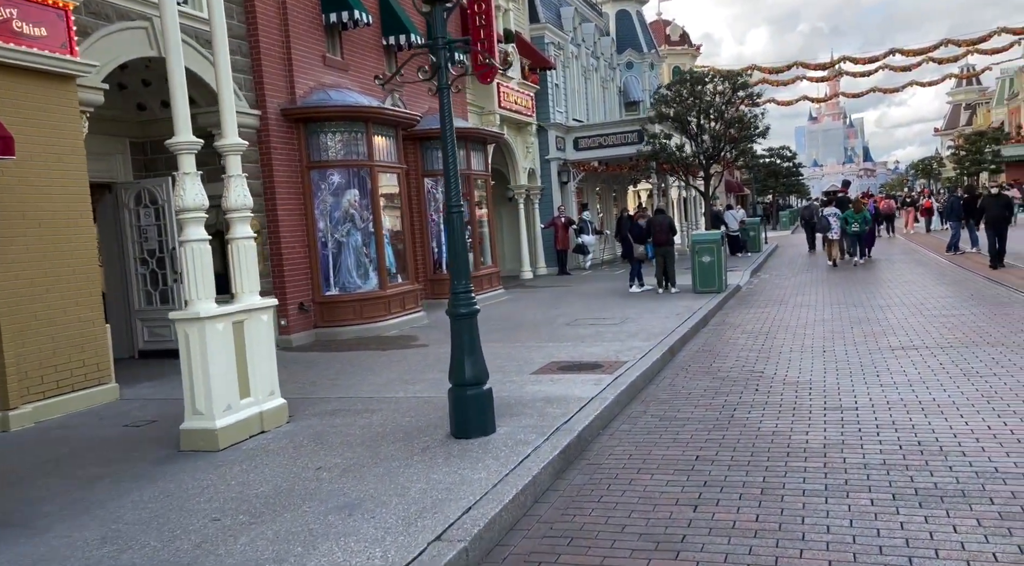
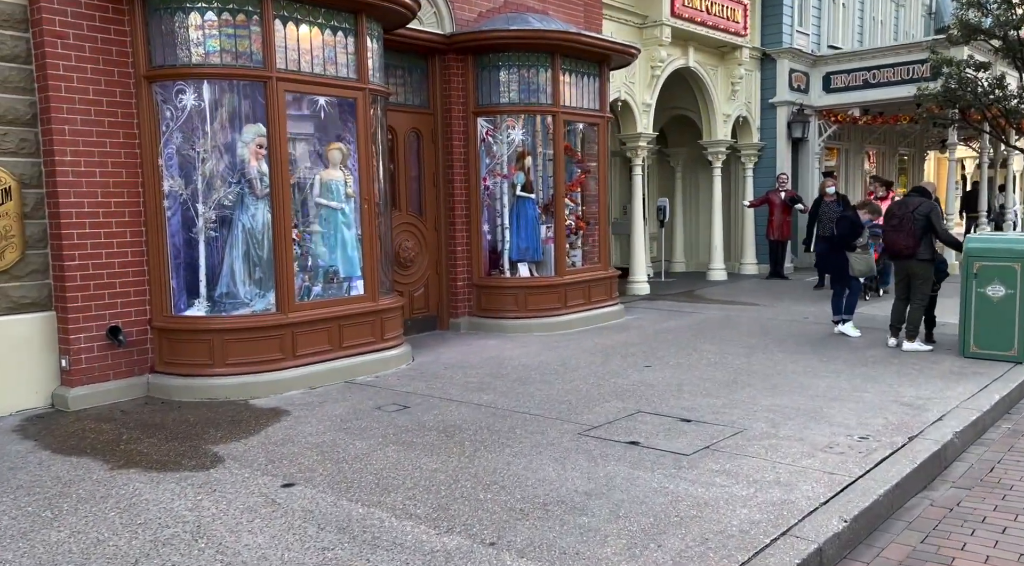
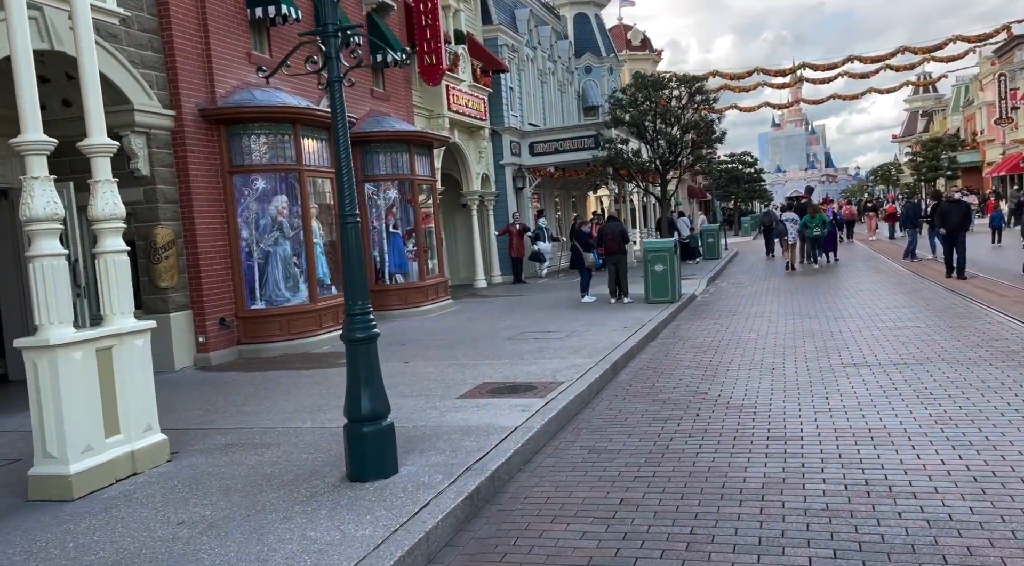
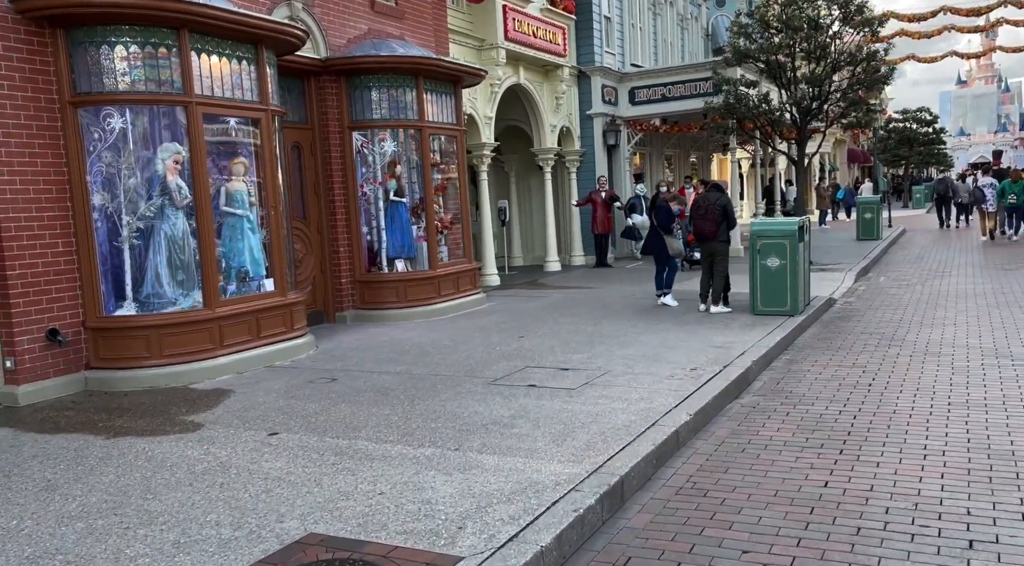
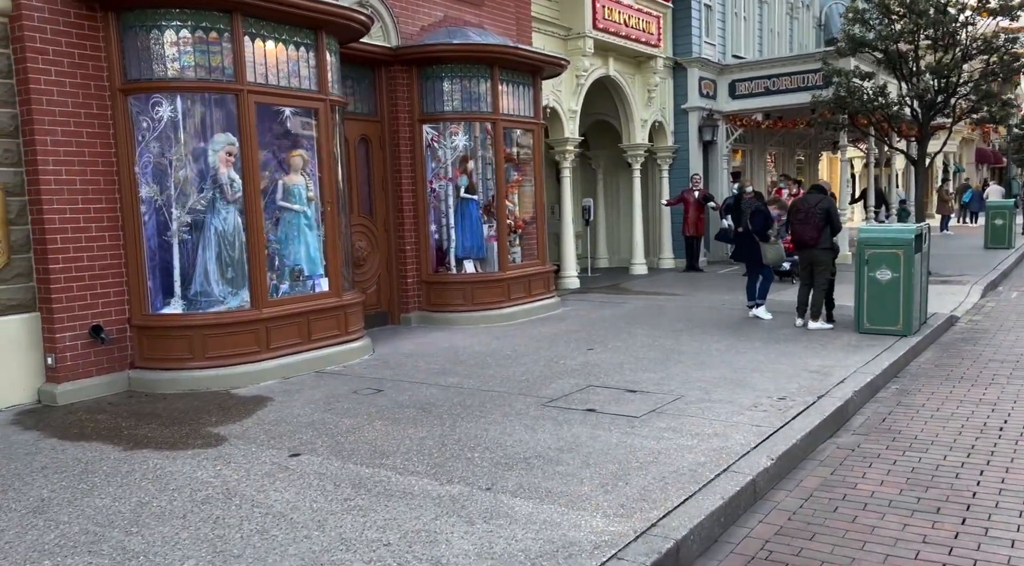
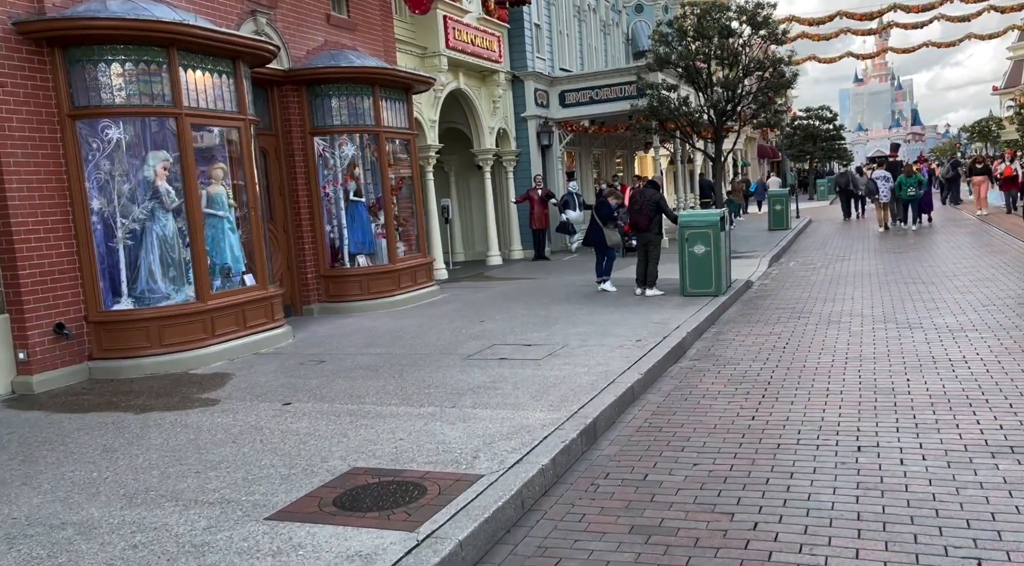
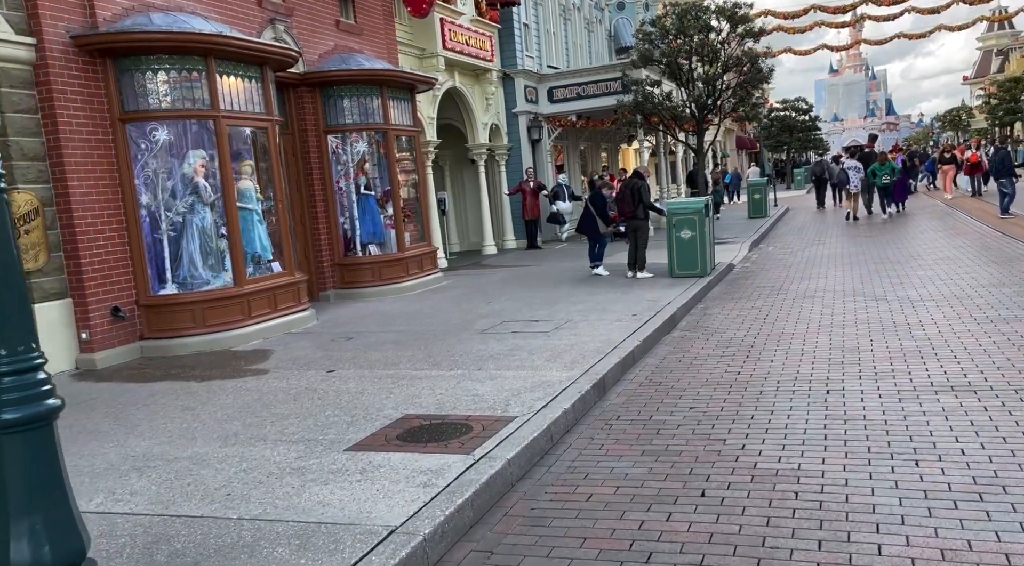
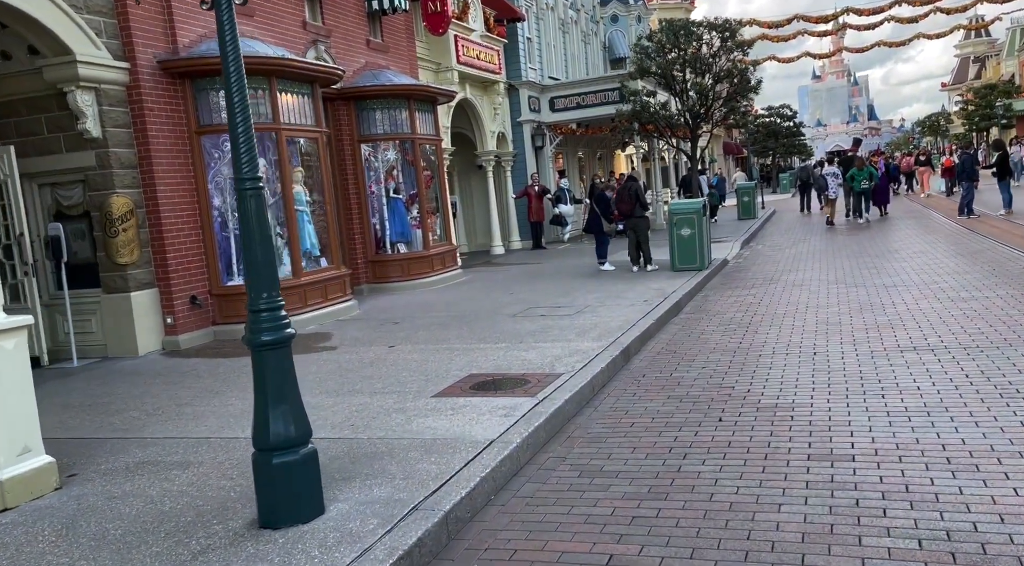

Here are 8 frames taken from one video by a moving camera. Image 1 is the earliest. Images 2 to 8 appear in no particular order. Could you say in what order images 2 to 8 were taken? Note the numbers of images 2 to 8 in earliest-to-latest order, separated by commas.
3, 8, 7, 6, 4, 5, 2
